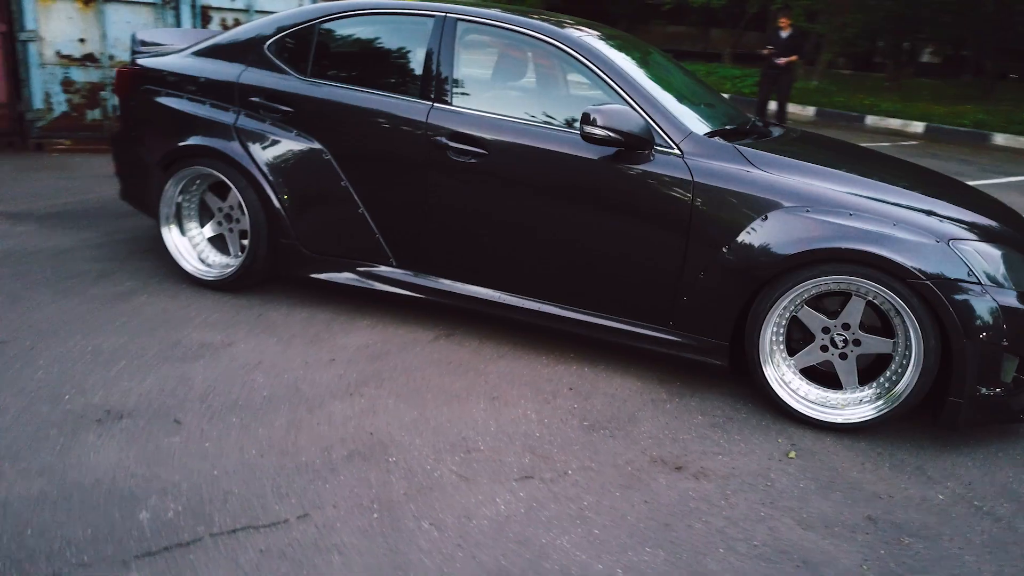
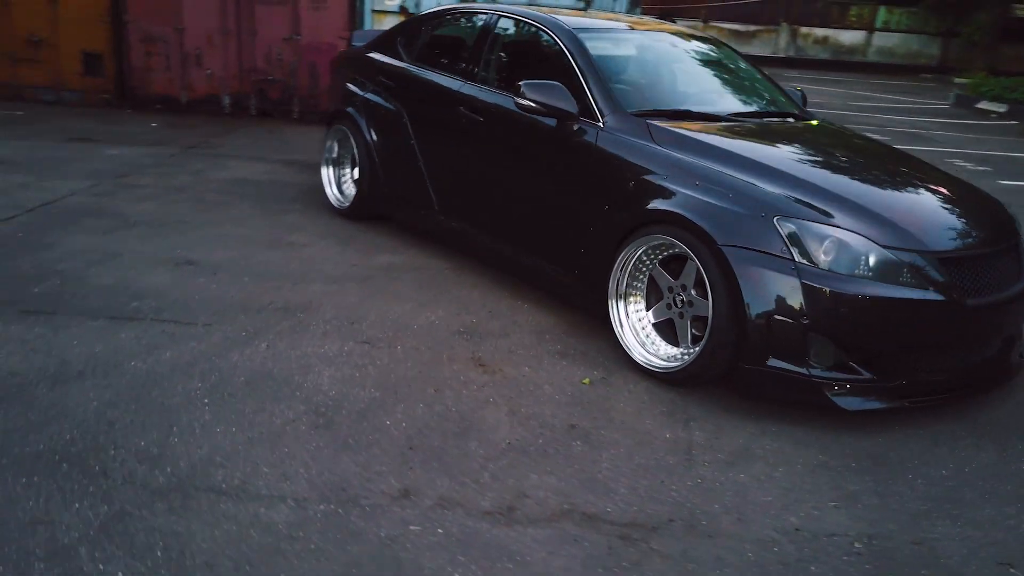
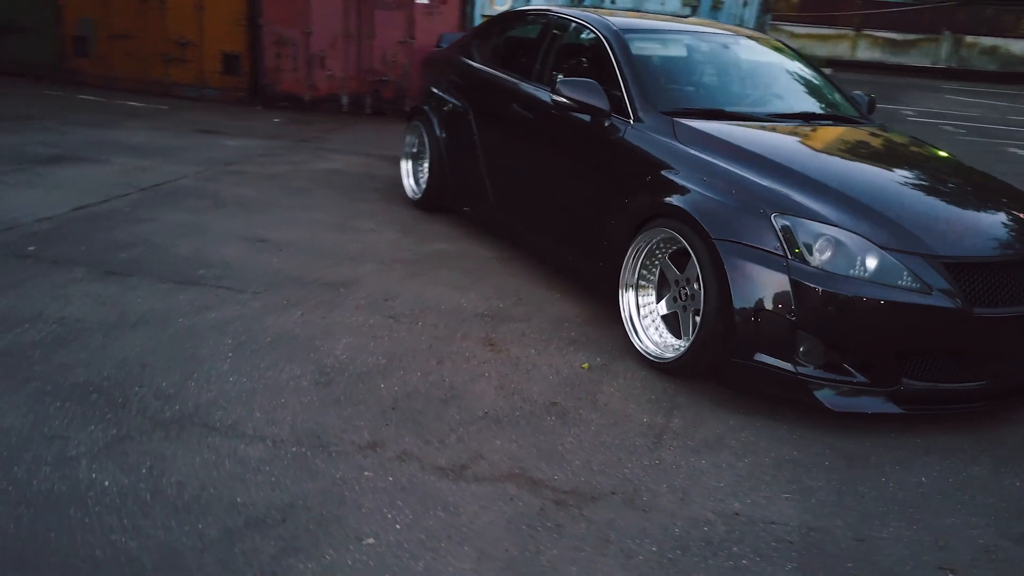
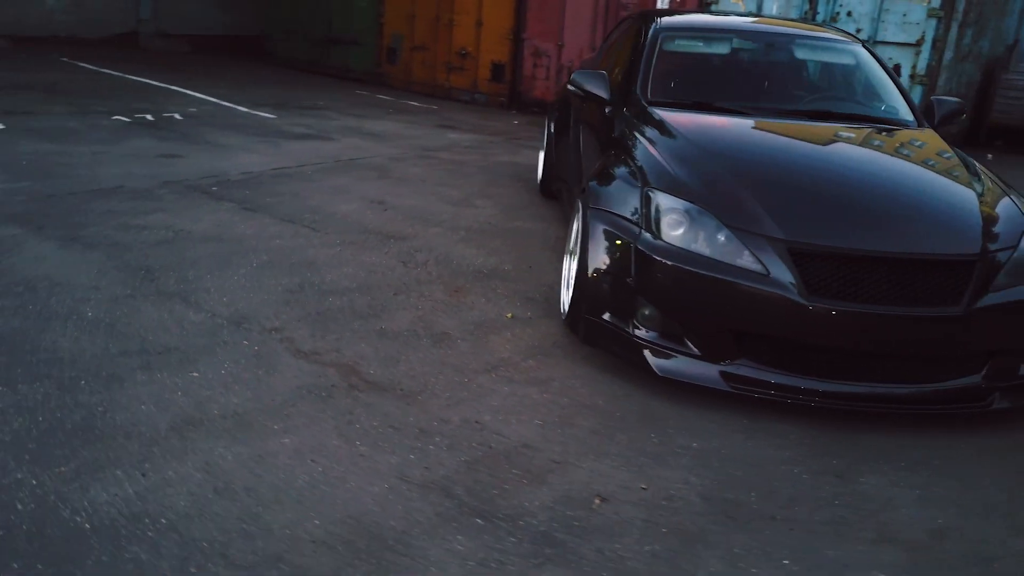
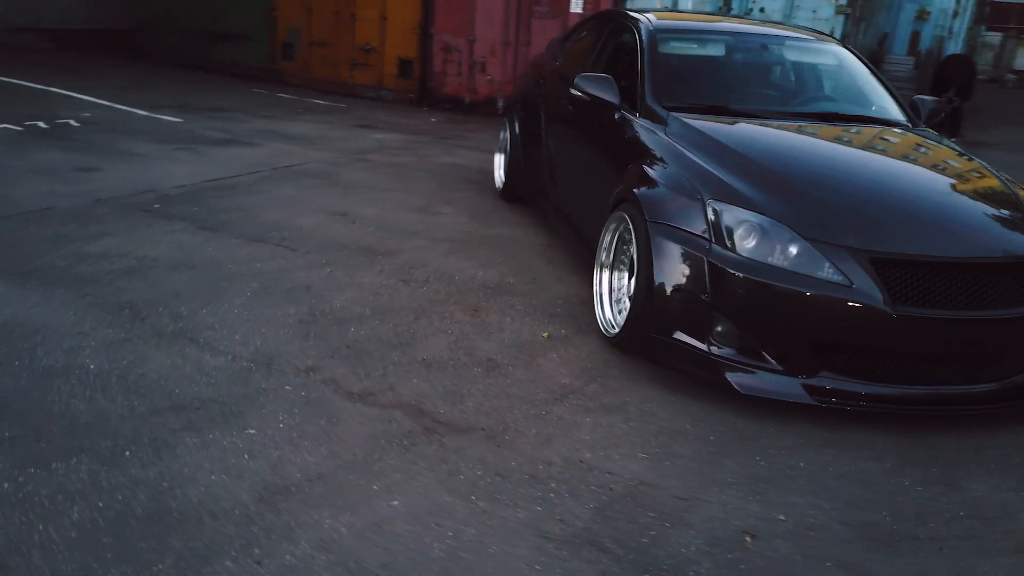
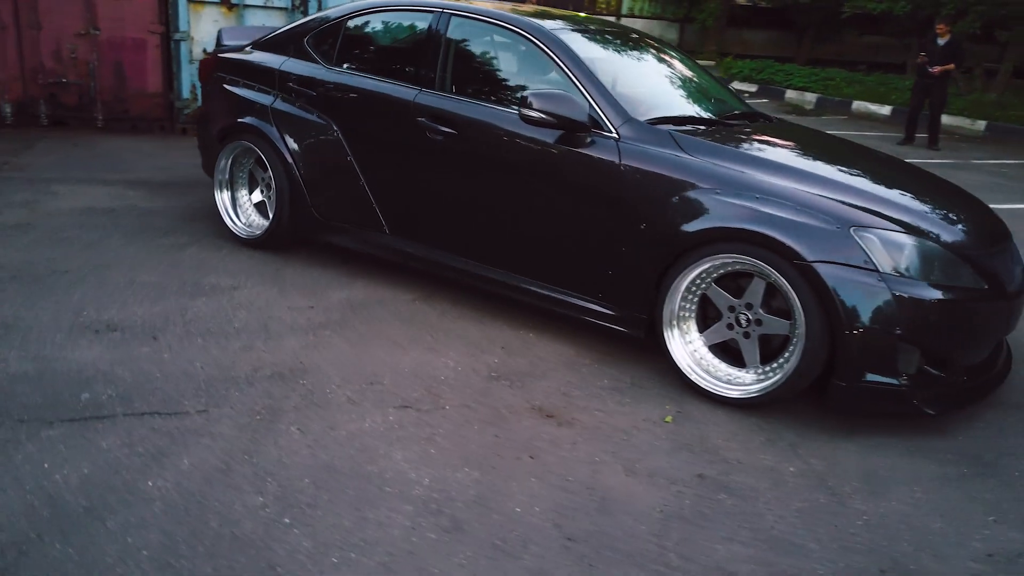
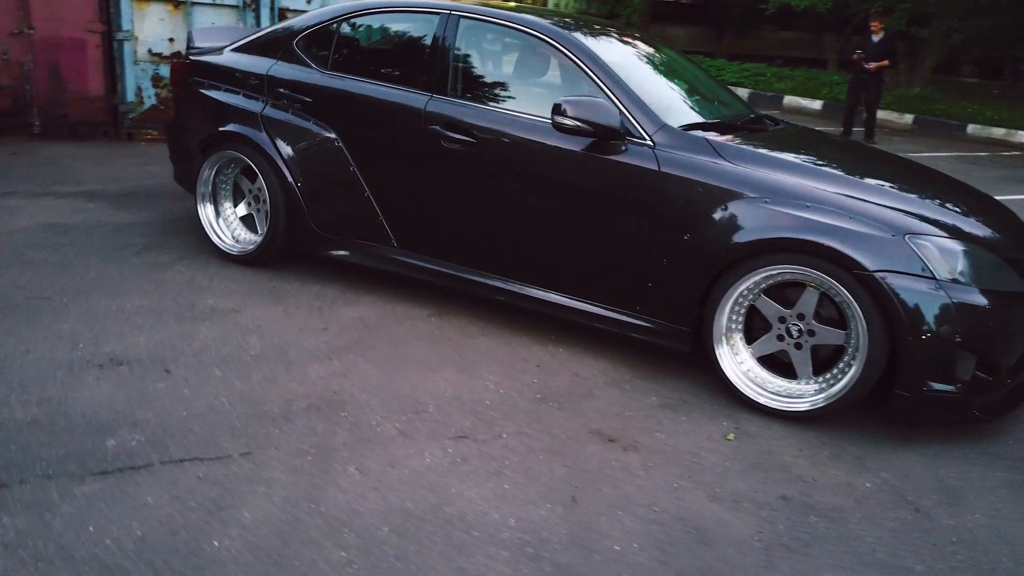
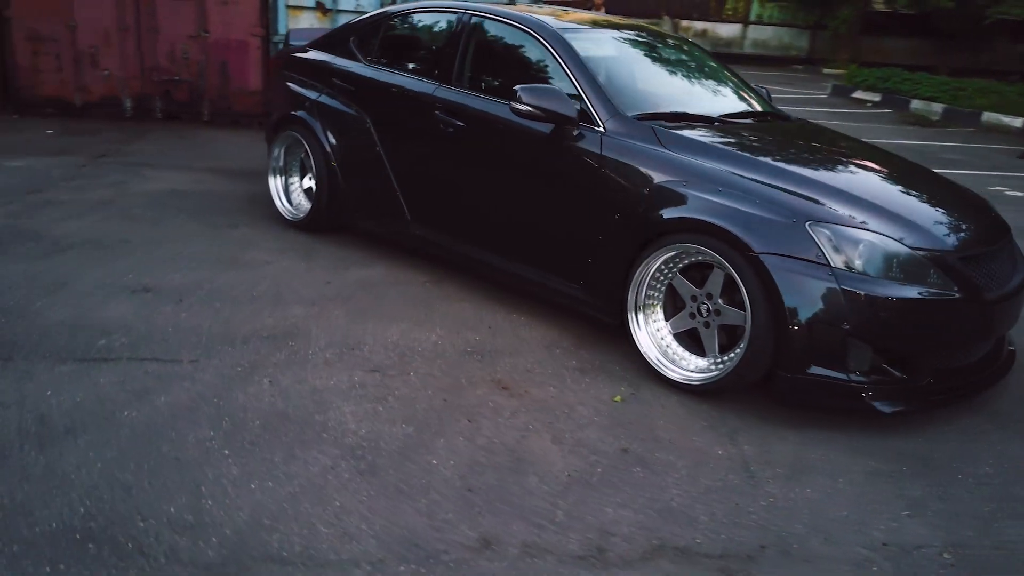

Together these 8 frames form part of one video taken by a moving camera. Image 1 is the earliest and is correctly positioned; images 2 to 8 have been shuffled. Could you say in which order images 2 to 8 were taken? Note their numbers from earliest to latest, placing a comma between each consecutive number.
7, 6, 8, 2, 3, 5, 4
